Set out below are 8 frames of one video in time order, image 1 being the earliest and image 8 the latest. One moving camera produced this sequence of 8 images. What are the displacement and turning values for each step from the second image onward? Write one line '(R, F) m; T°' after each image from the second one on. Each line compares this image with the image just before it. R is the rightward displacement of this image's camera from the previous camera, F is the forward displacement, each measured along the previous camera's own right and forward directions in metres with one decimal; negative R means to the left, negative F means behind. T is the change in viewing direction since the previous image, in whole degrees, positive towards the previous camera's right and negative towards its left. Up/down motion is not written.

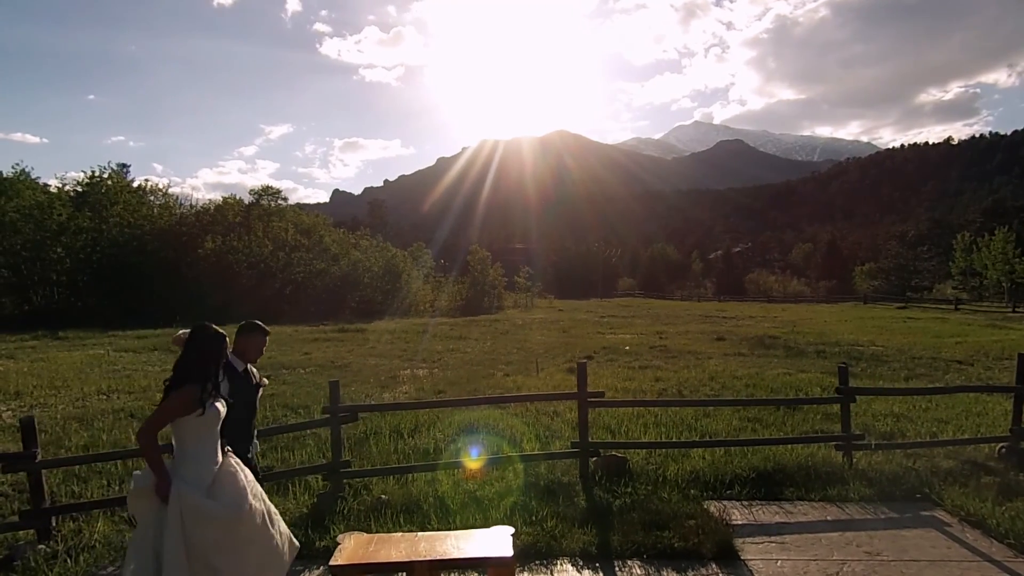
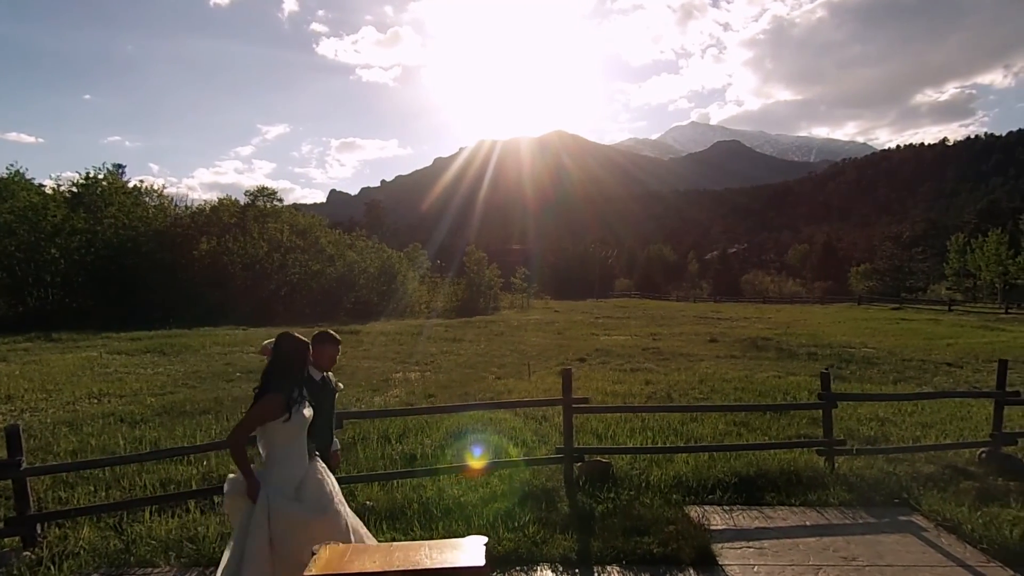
(+0.1, -0.1) m; 0°
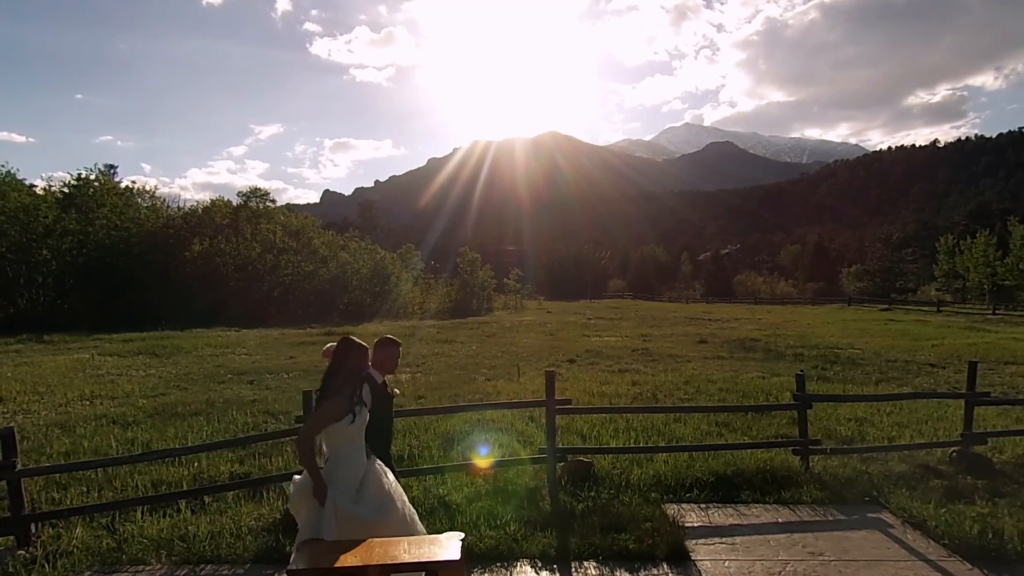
(+0.1, -0.2) m; +1°
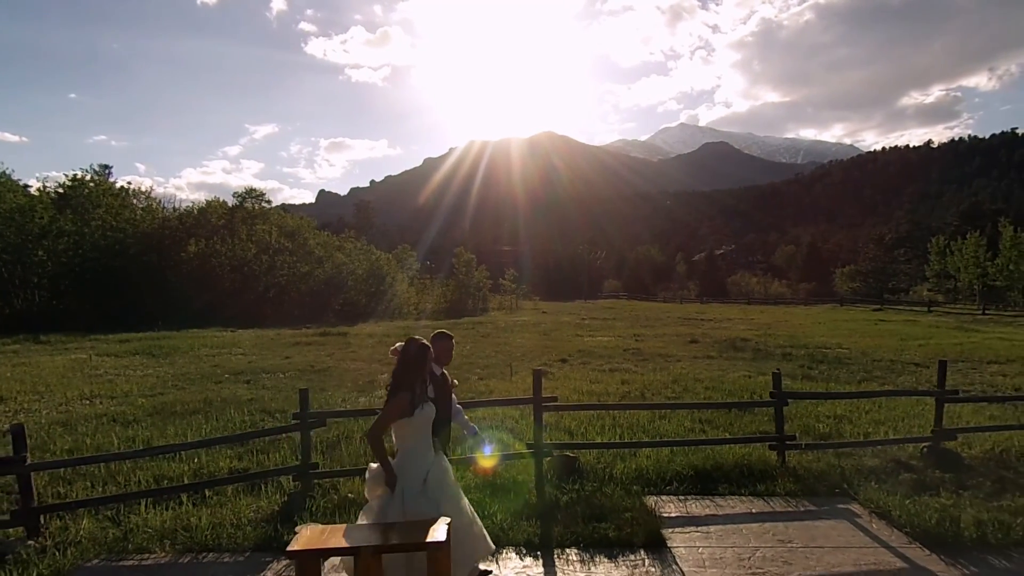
(+0.1, -0.3) m; 0°
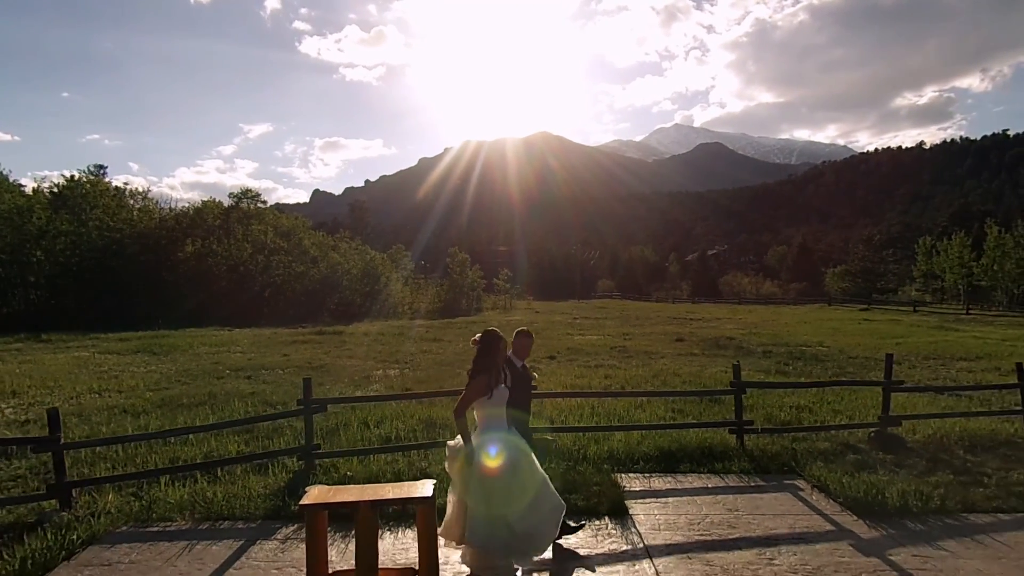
(+0.1, -0.8) m; 0°
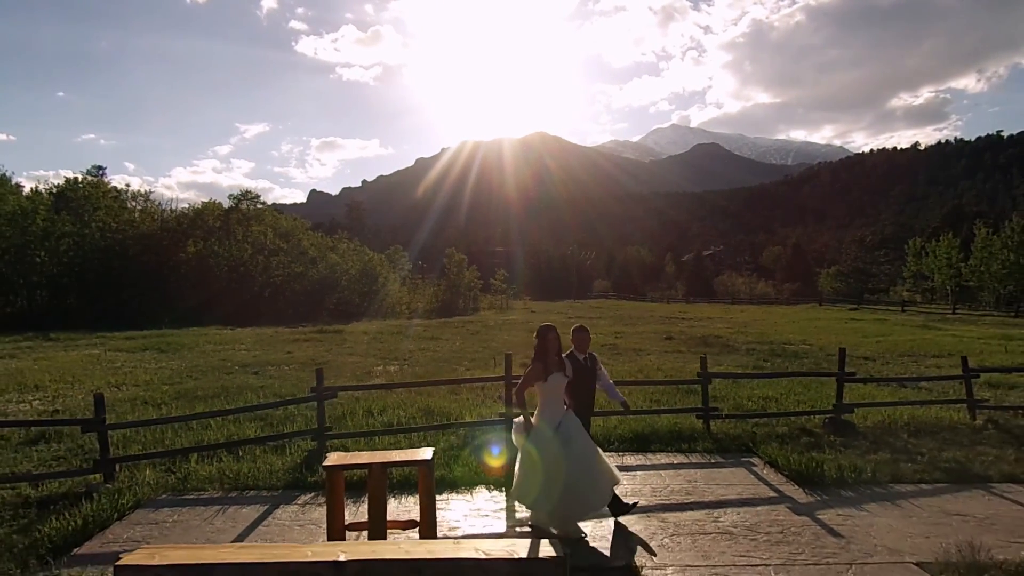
(+0.1, -1.0) m; 0°
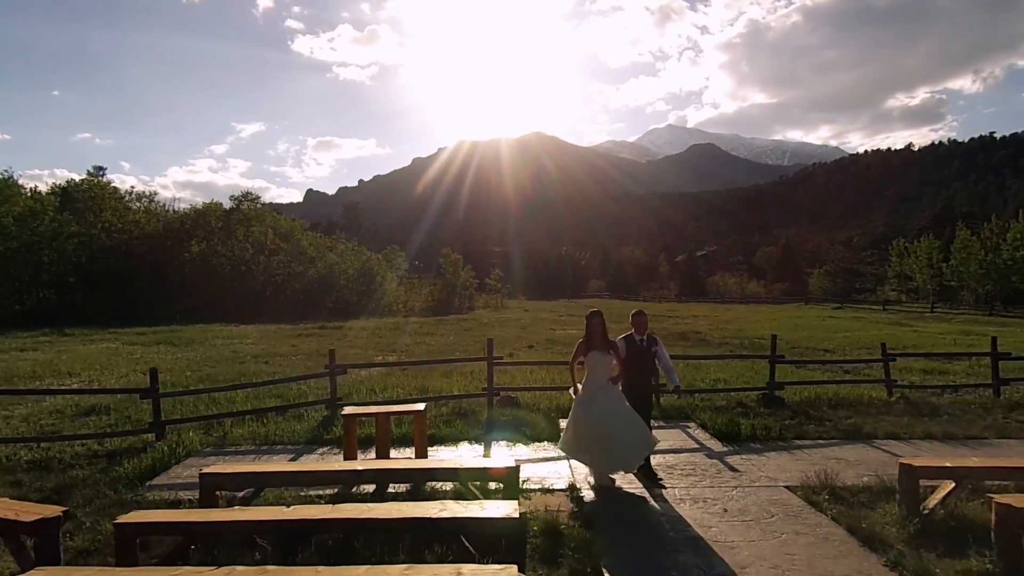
(+0.3, -1.7) m; 0°
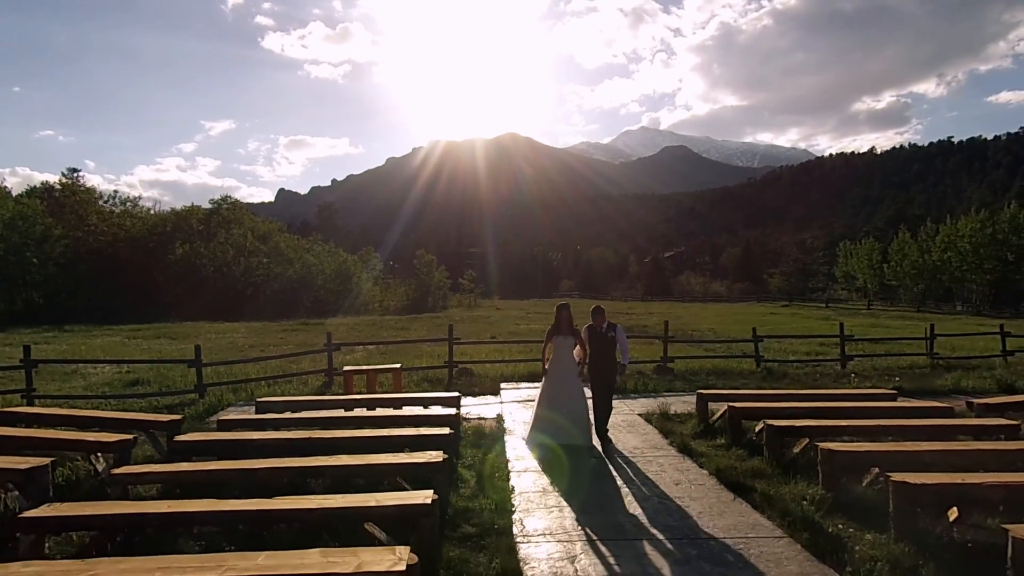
(+0.5, -3.5) m; +2°
